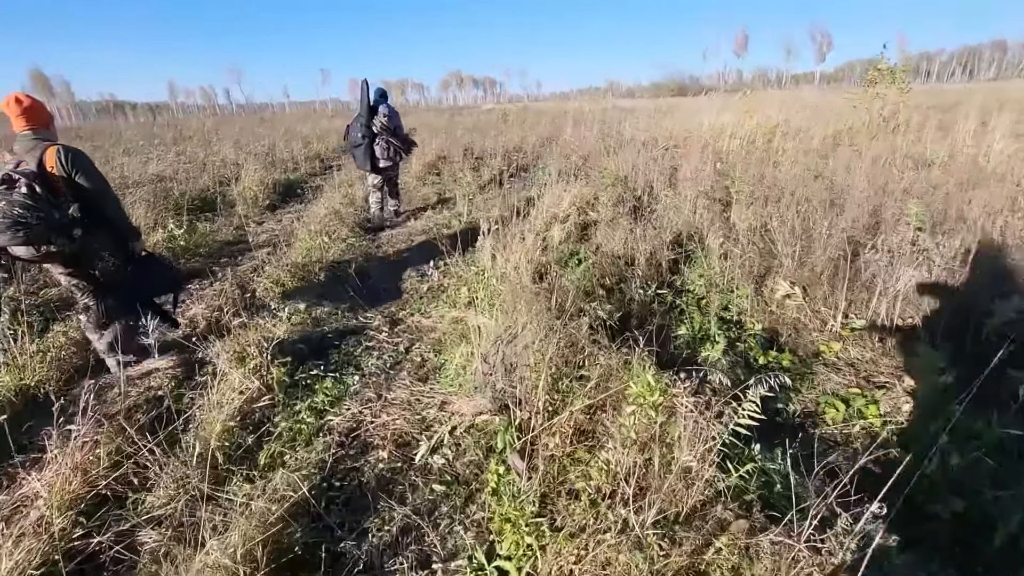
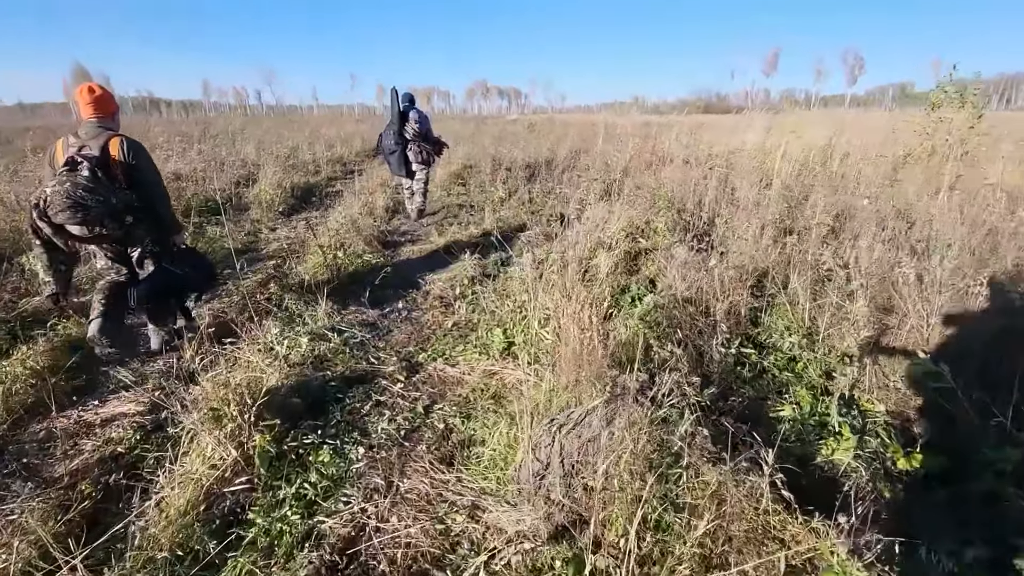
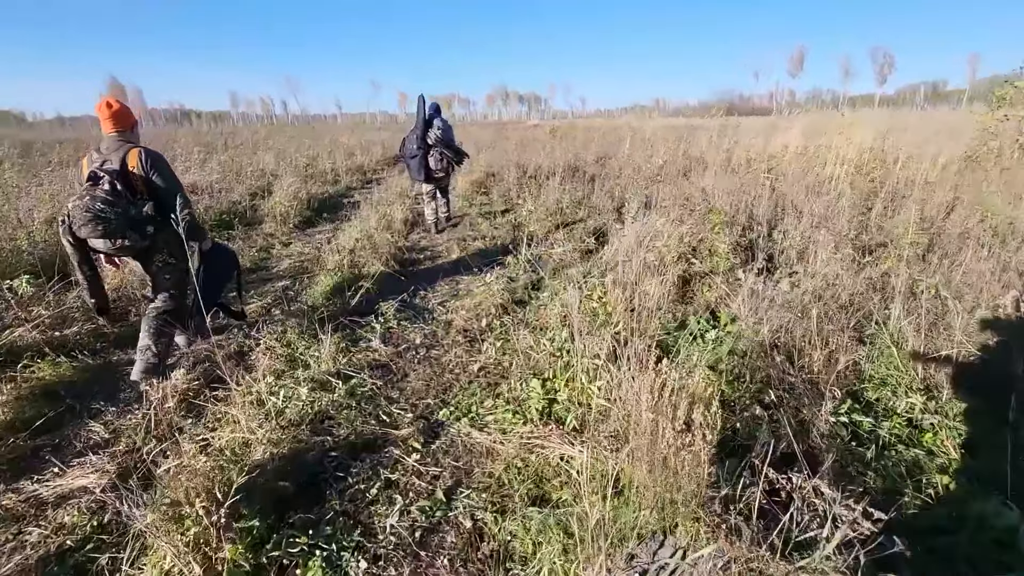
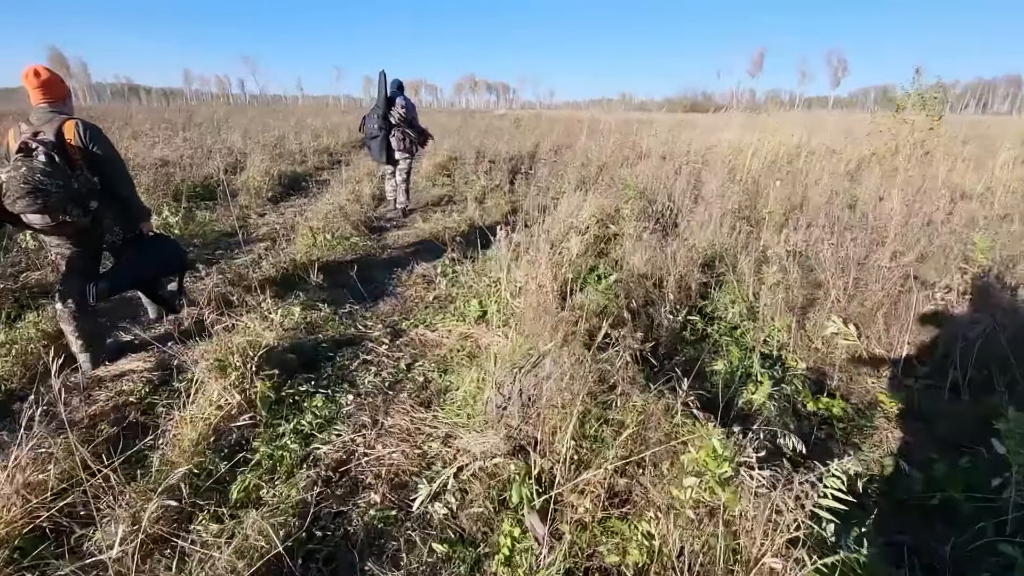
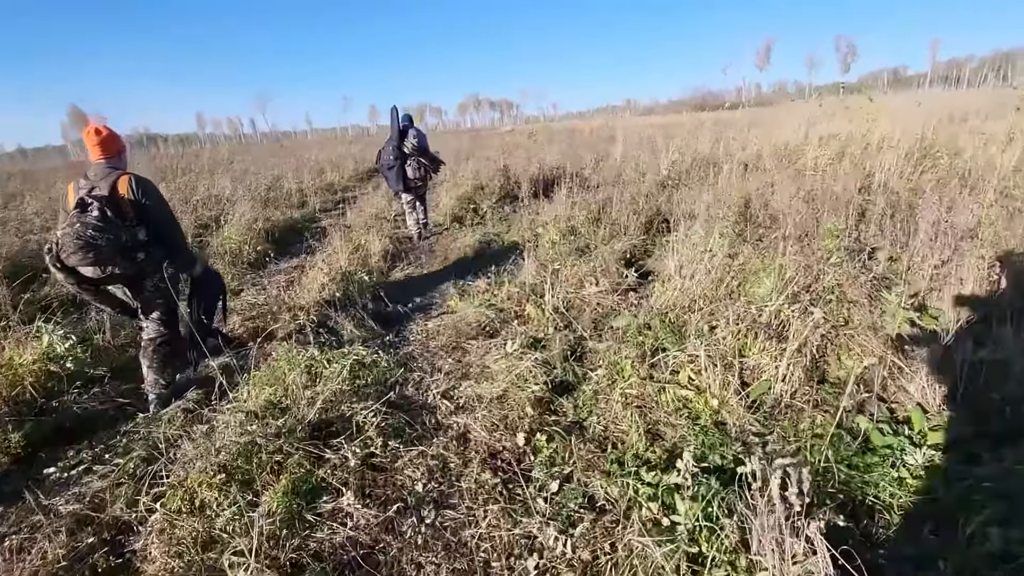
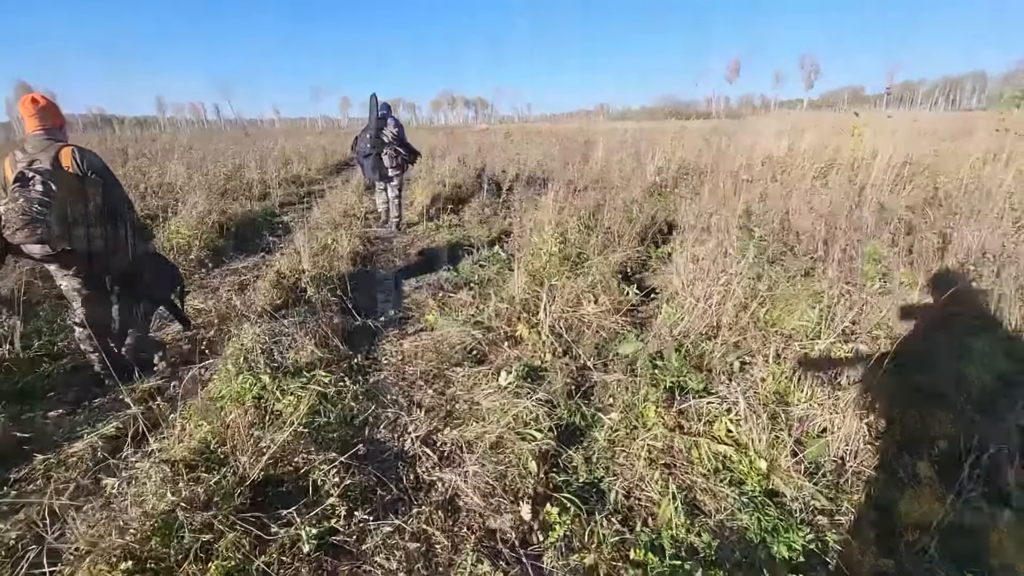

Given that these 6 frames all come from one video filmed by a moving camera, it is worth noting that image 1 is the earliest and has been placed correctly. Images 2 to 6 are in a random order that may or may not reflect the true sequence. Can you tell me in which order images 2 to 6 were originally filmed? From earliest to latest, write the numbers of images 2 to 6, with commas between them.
4, 2, 3, 5, 6
